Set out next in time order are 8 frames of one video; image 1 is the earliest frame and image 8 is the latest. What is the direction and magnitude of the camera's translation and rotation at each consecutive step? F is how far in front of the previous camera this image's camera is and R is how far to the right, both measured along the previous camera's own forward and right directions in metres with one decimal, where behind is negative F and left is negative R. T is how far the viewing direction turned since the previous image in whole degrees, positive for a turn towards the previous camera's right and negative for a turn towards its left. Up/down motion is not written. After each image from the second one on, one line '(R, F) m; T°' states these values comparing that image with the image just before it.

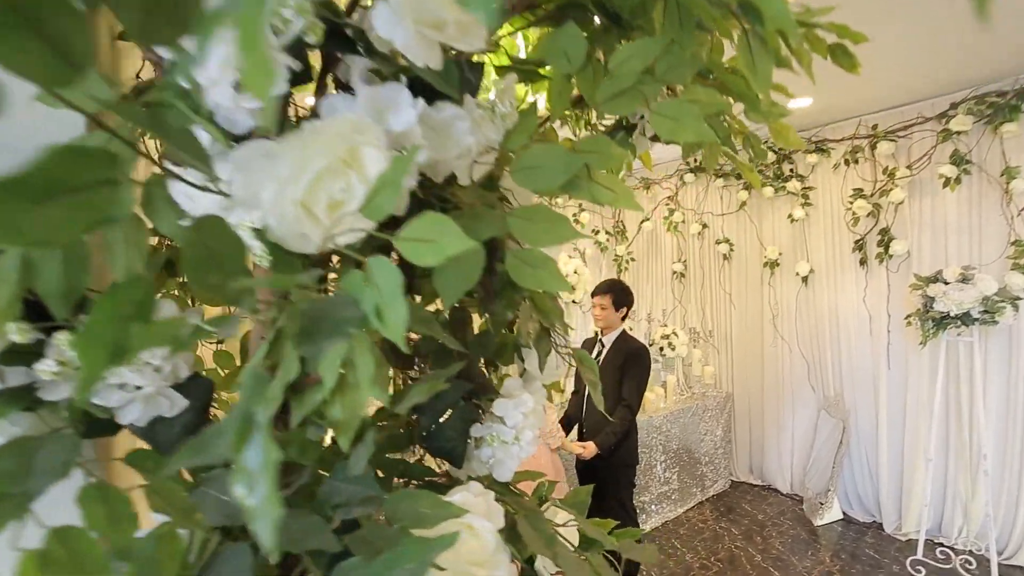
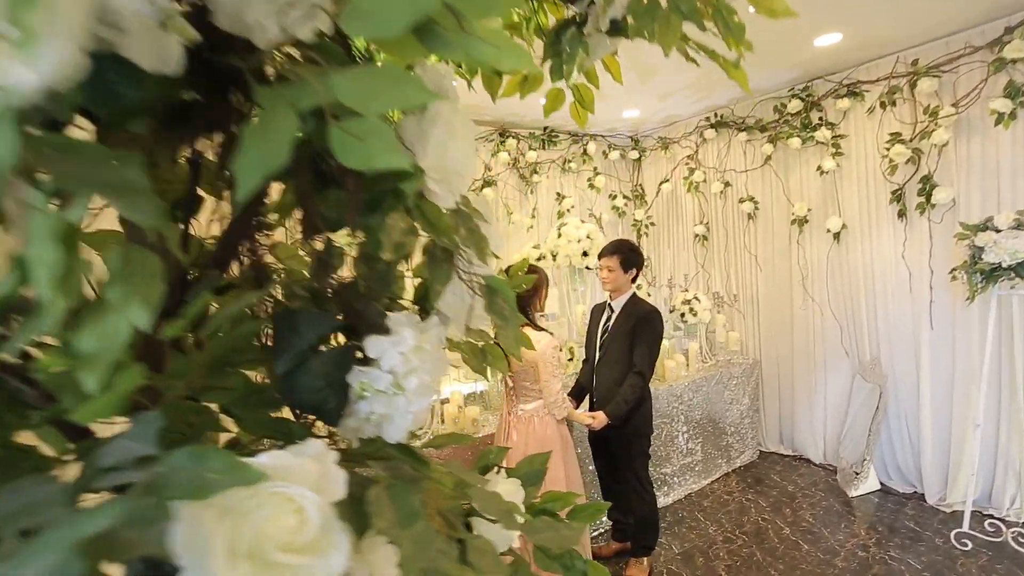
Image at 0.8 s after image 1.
(+0.2, +0.2) m; -3°
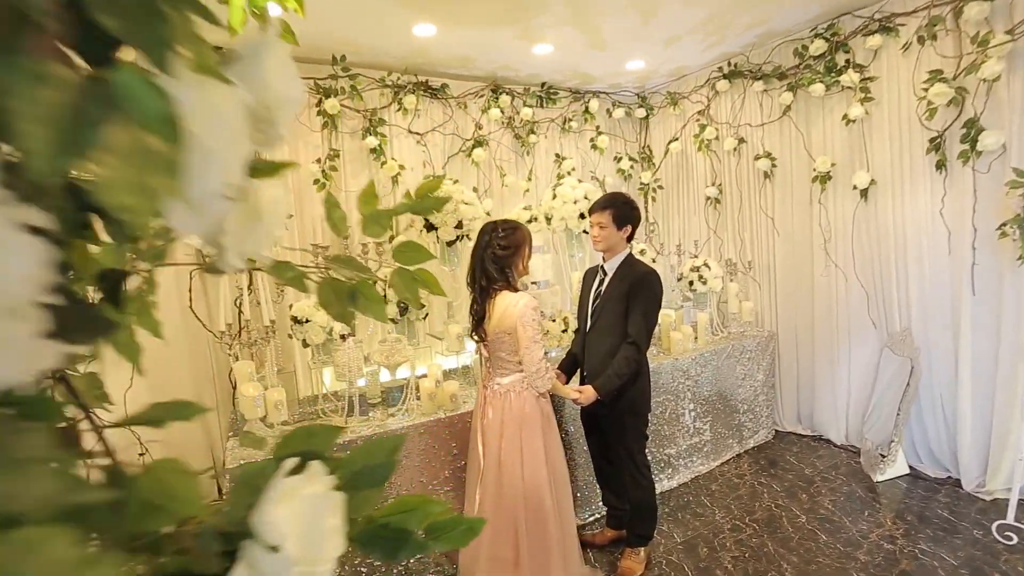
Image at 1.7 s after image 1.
(+0.2, +0.3) m; -2°
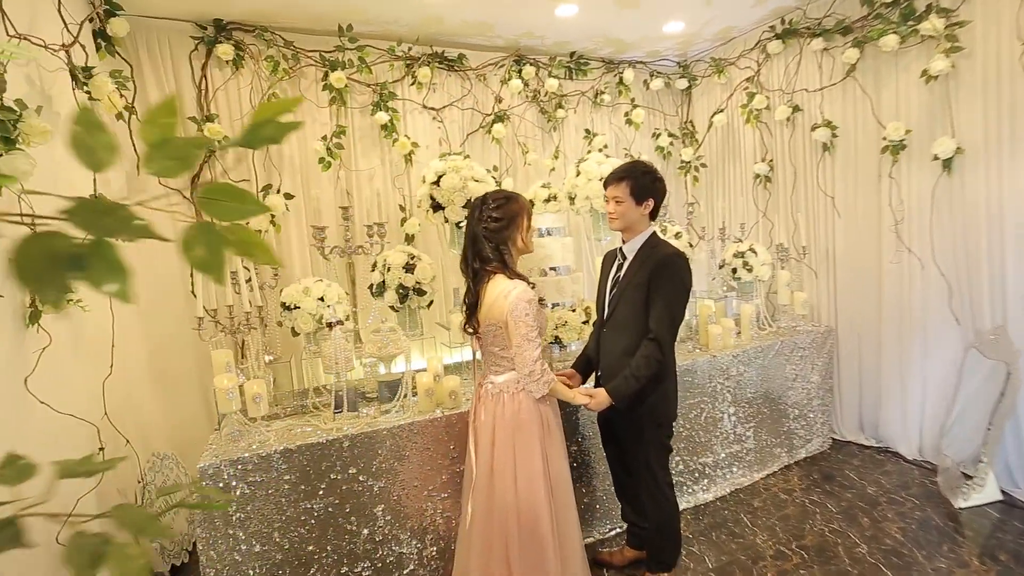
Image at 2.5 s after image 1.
(+0.2, +0.3) m; -5°
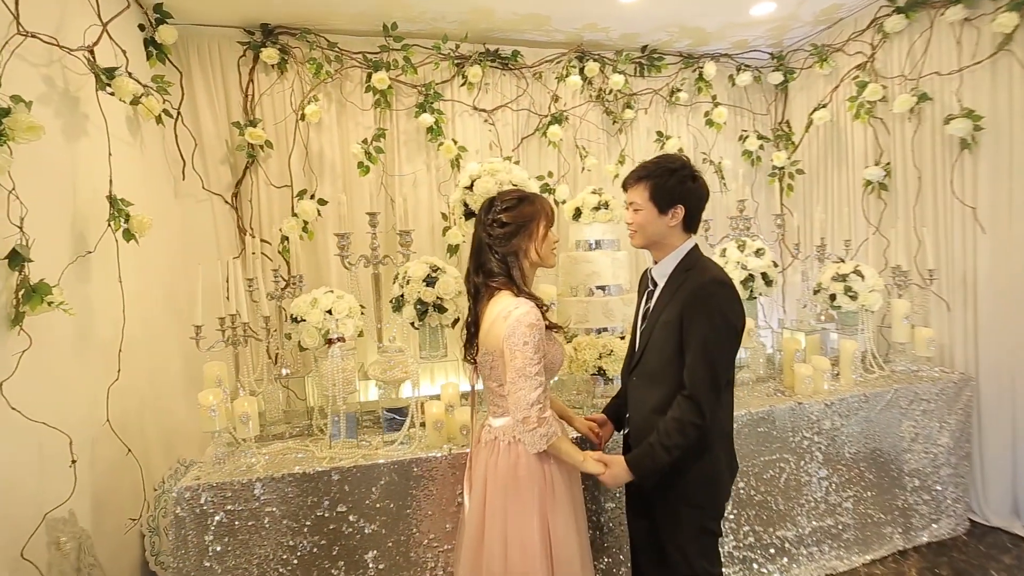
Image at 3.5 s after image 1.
(+0.3, +0.4) m; -10°
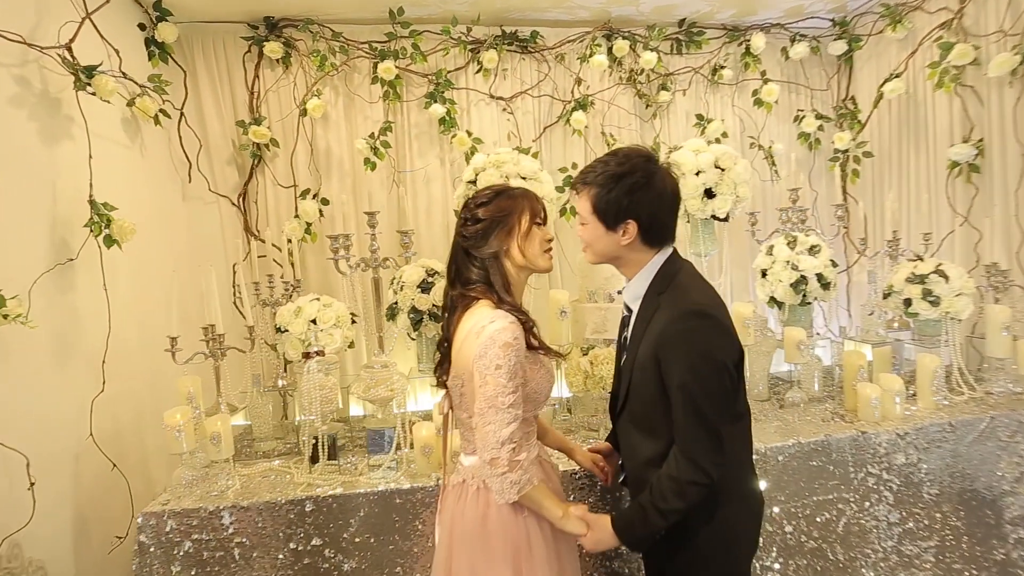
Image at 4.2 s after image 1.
(+0.2, +0.3) m; -6°
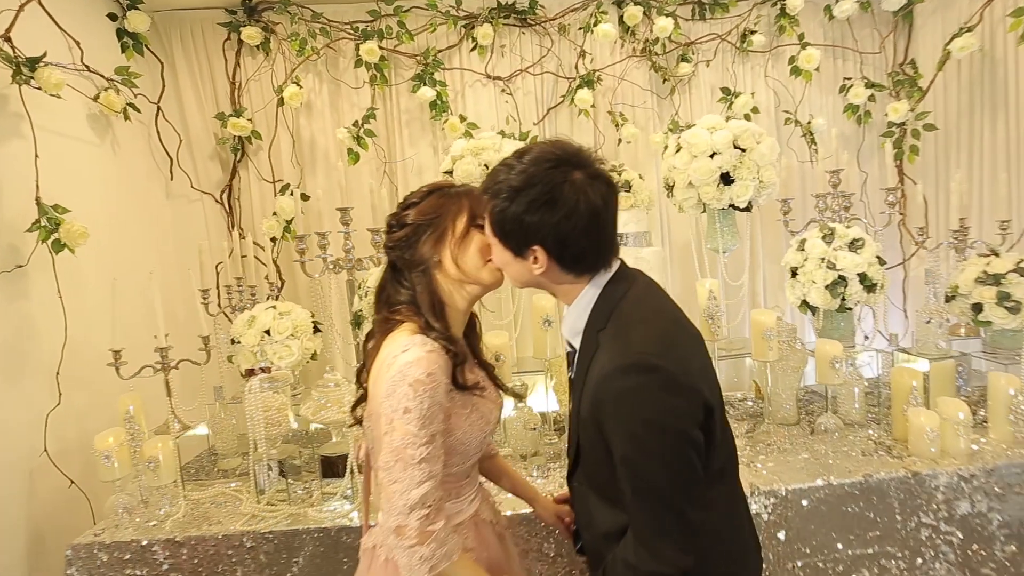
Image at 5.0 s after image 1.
(+0.3, +0.3) m; -5°
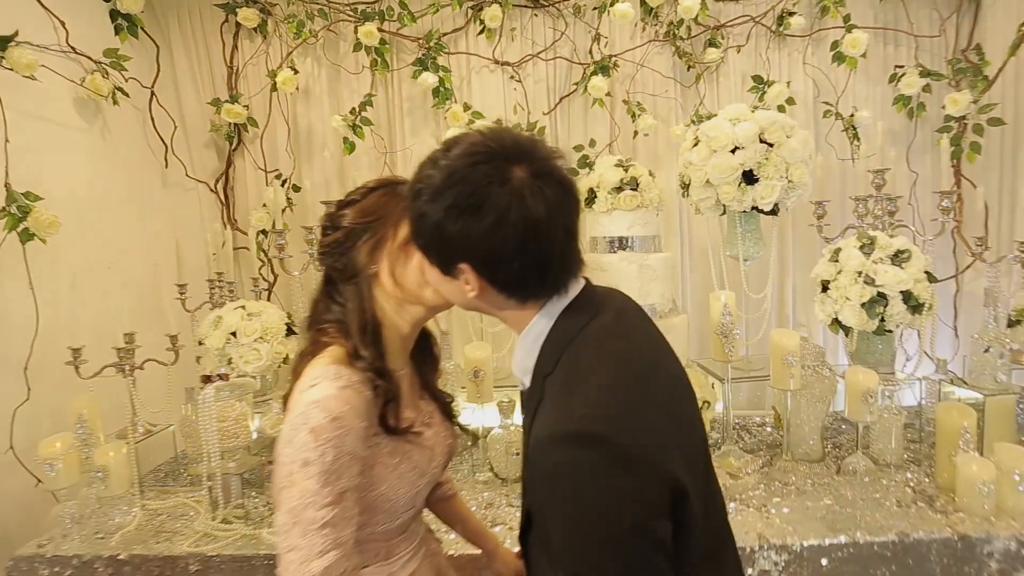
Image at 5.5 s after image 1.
(+0.1, +0.2) m; -3°
